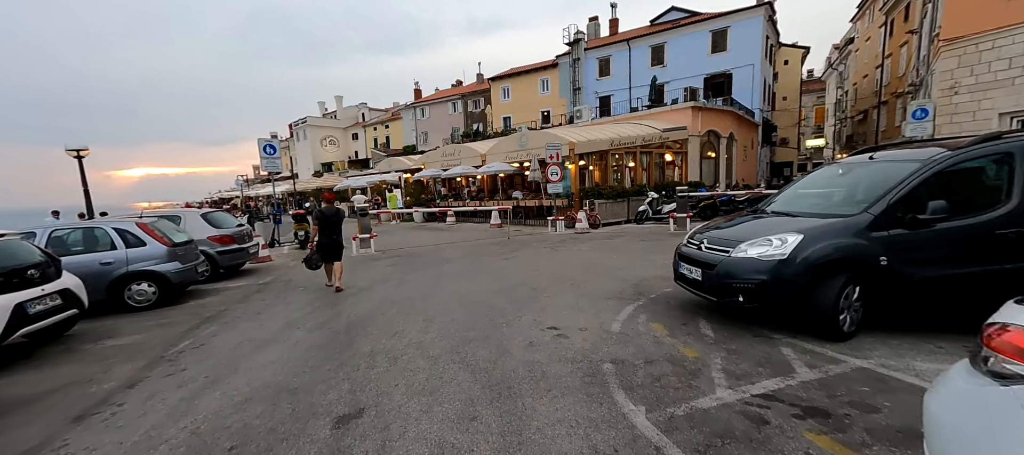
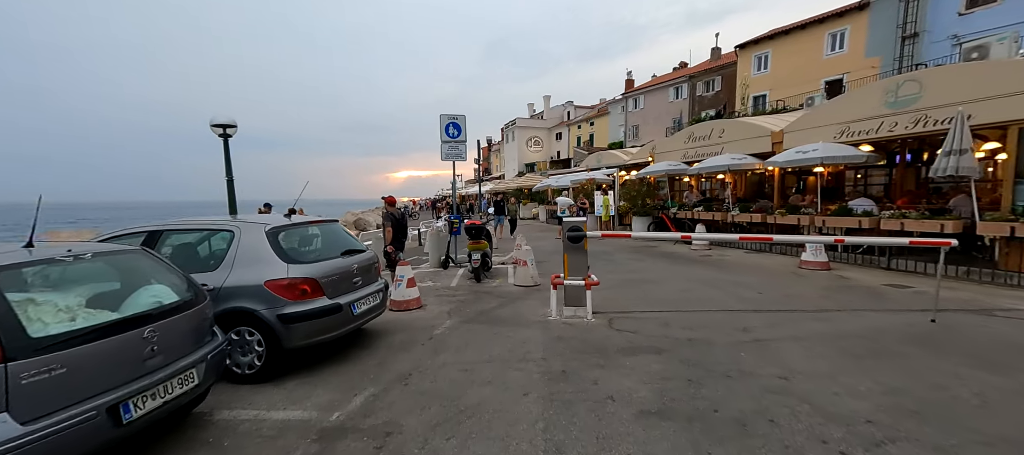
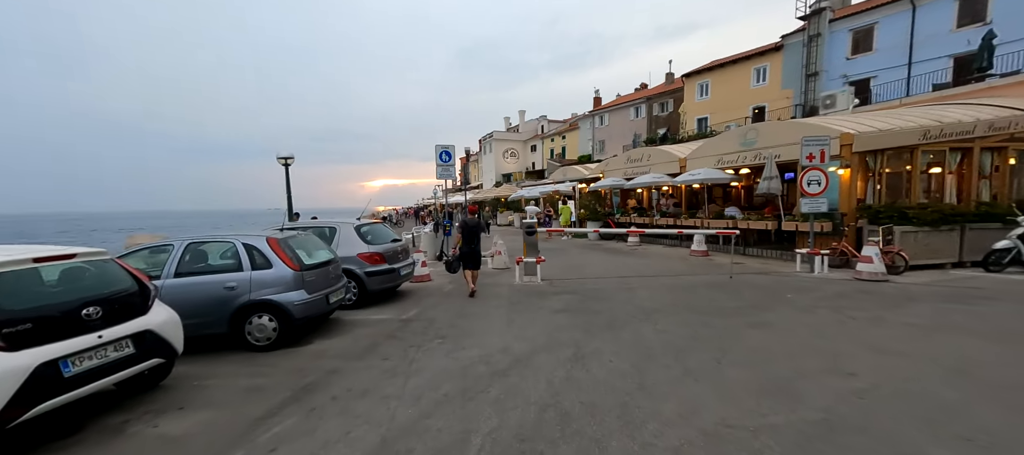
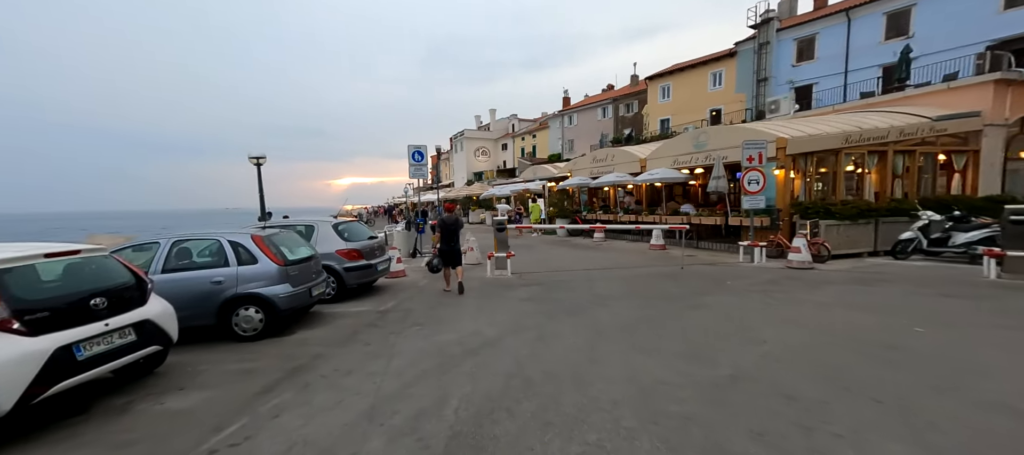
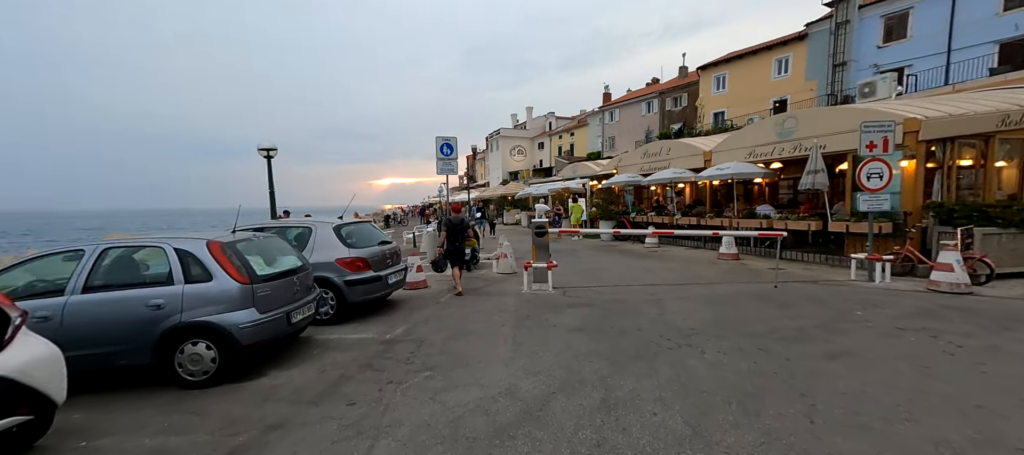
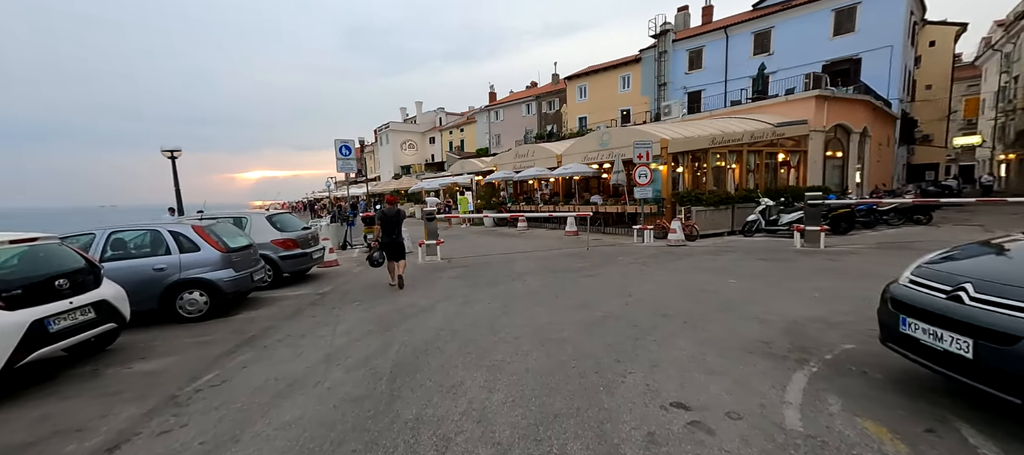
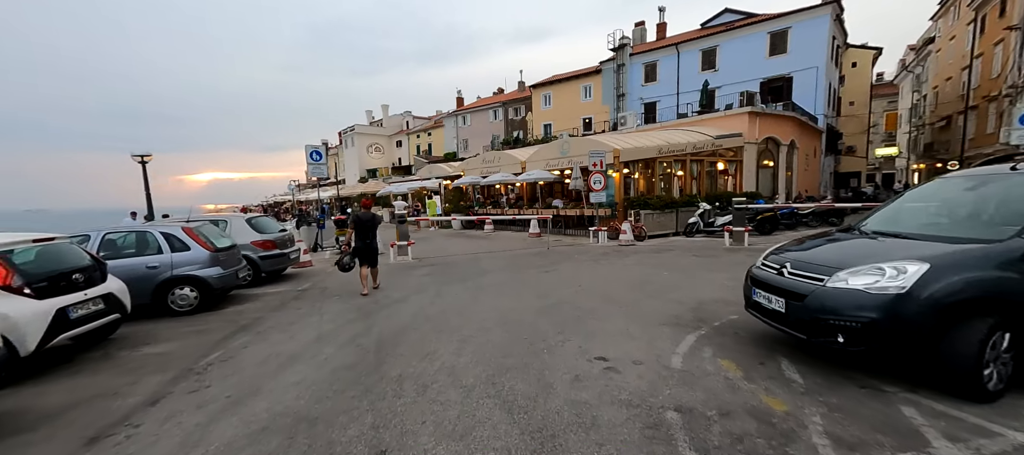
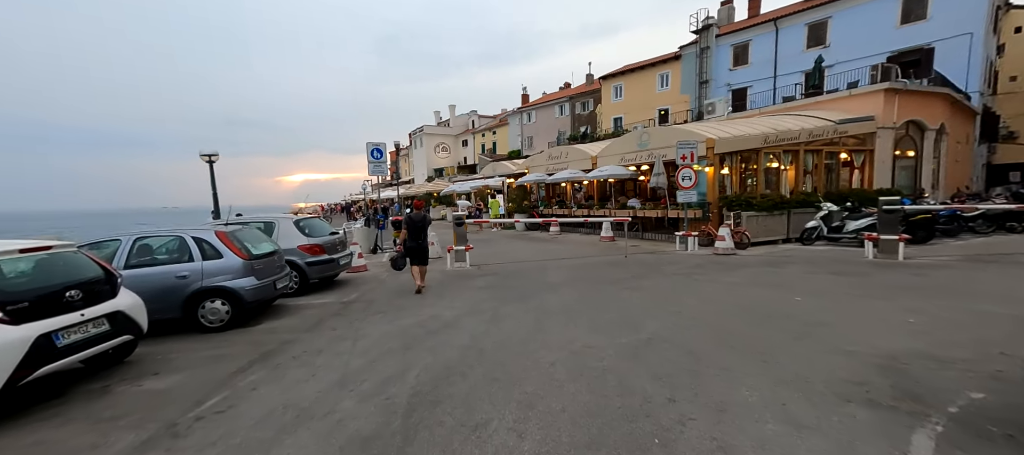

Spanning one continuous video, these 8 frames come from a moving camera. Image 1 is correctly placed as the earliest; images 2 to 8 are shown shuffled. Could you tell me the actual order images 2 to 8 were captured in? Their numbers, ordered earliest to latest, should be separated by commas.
7, 6, 8, 4, 3, 5, 2
